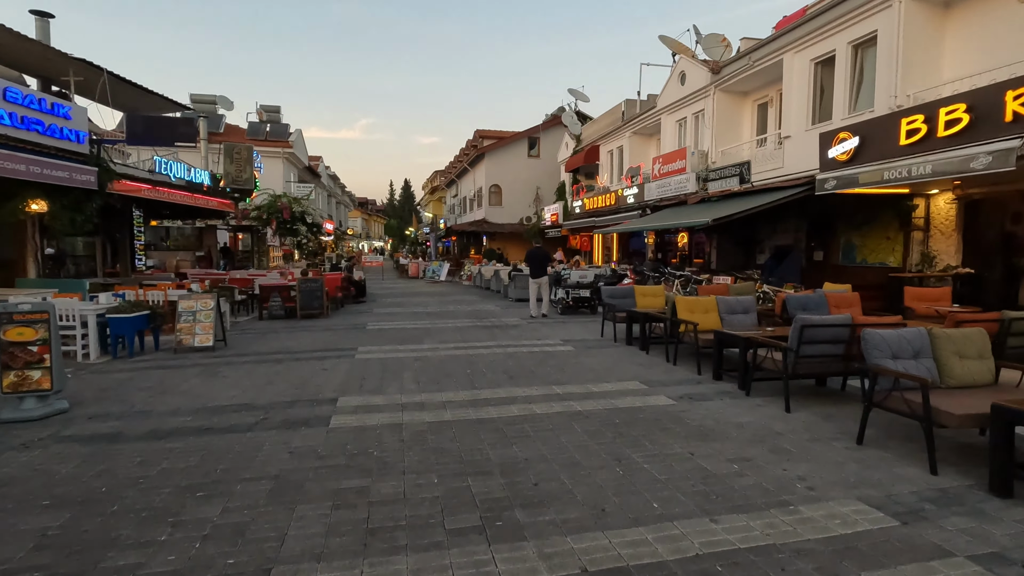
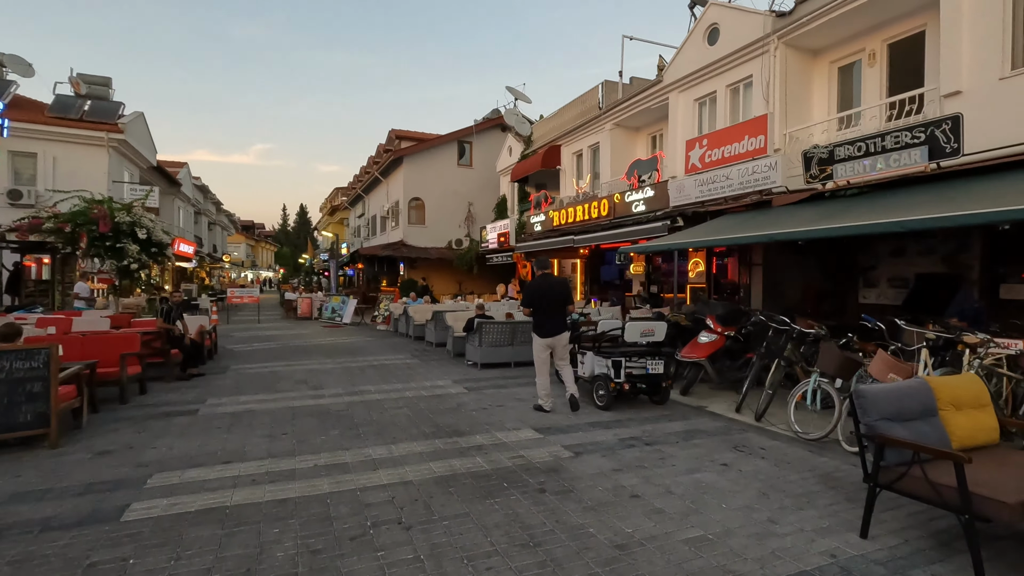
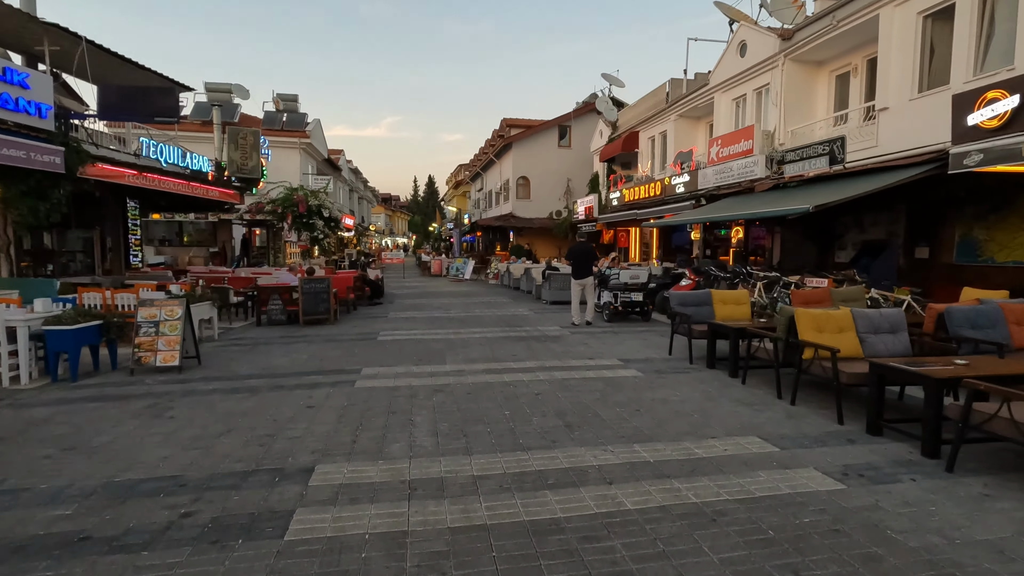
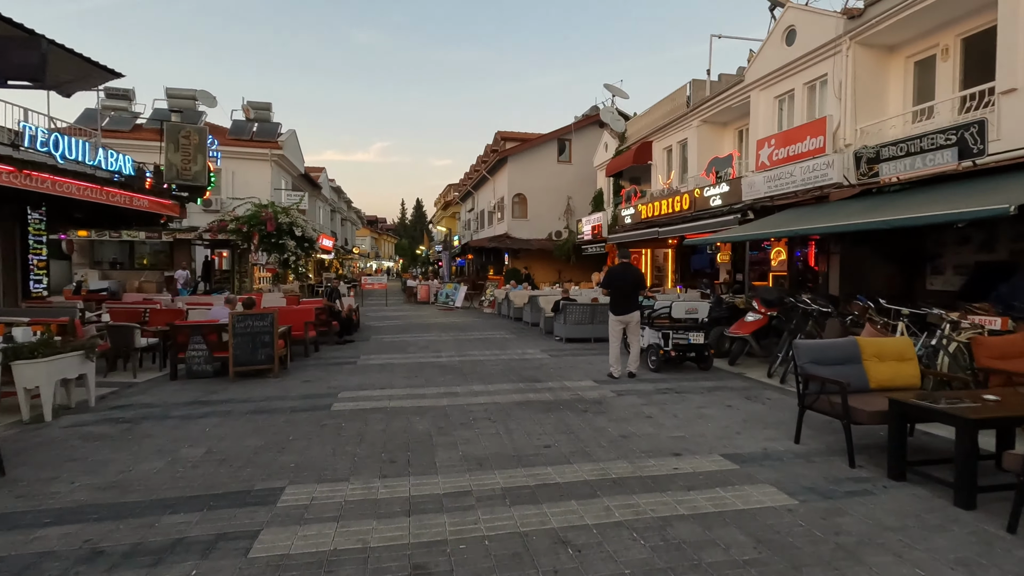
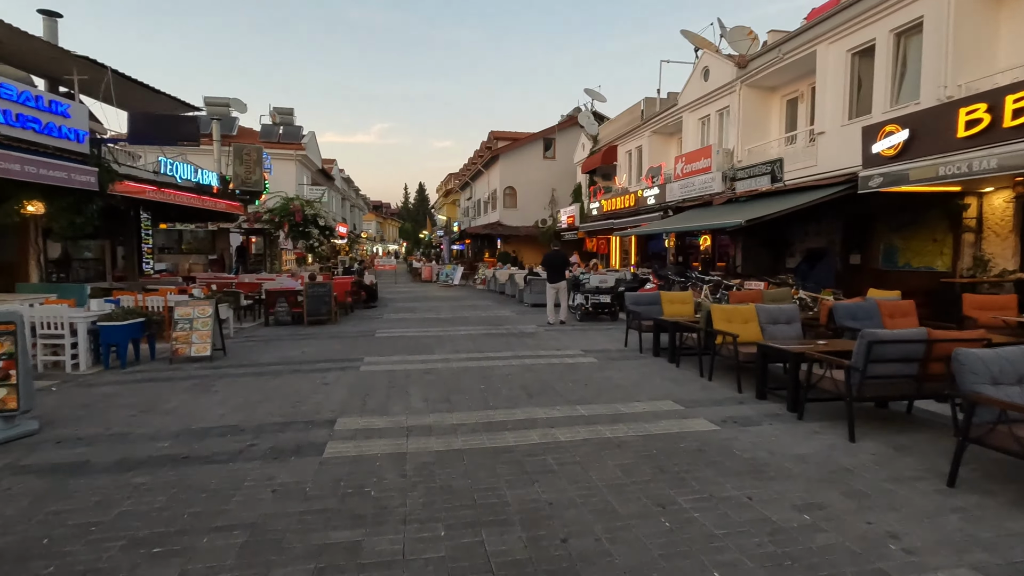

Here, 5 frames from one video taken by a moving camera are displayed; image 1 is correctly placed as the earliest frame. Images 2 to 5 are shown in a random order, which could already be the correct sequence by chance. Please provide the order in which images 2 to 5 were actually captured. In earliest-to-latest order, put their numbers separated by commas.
5, 3, 4, 2
